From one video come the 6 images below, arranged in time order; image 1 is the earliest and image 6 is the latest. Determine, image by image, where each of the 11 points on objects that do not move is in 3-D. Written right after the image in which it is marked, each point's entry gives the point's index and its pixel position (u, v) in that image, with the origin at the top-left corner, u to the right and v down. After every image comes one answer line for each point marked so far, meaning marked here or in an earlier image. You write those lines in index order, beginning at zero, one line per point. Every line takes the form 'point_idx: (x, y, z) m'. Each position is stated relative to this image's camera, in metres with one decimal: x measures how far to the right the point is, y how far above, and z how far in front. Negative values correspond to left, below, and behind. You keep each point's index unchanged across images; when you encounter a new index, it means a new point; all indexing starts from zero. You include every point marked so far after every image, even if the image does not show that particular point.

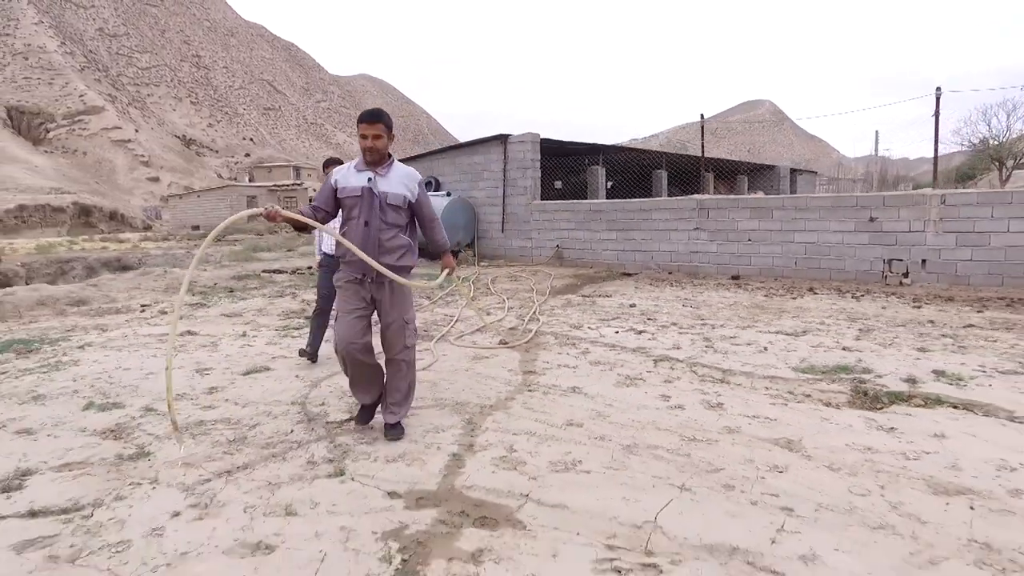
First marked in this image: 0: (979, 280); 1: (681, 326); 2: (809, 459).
0: (+5.3, +0.1, +7.1) m
1: (+1.4, -0.3, +5.3) m
2: (+1.2, -0.7, +2.4) m
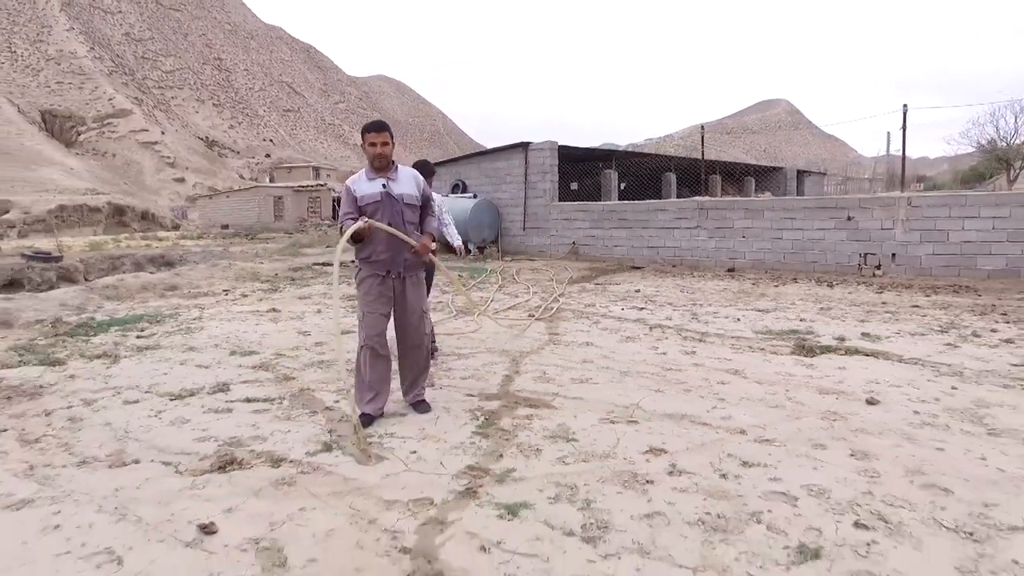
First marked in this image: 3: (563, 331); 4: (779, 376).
0: (+5.6, +0.2, +8.2) m
1: (+1.7, -0.2, +6.5) m
2: (+1.3, -0.5, +3.6) m
3: (+0.4, -0.4, +5.2) m
4: (+1.5, -0.5, +3.6) m
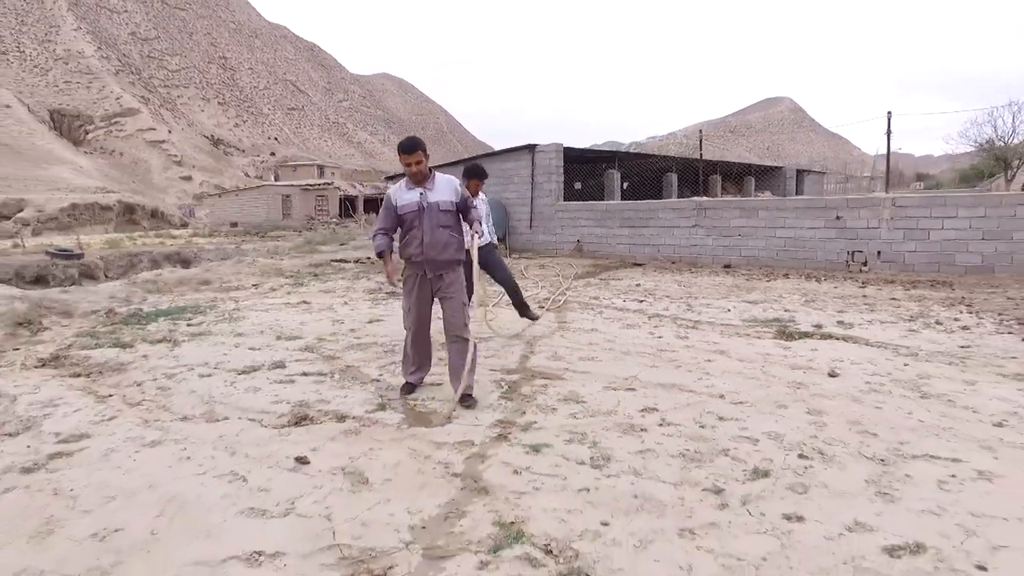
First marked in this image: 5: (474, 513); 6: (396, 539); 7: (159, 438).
0: (+5.7, +0.3, +8.8) m
1: (+1.8, -0.1, +7.0) m
2: (+1.5, -0.5, +4.2) m
3: (+0.5, -0.3, +5.8) m
4: (+1.7, -0.5, +4.2) m
5: (-0.1, -0.7, +2.0) m
6: (-0.4, -0.8, +1.9) m
7: (-1.6, -0.7, +2.8) m
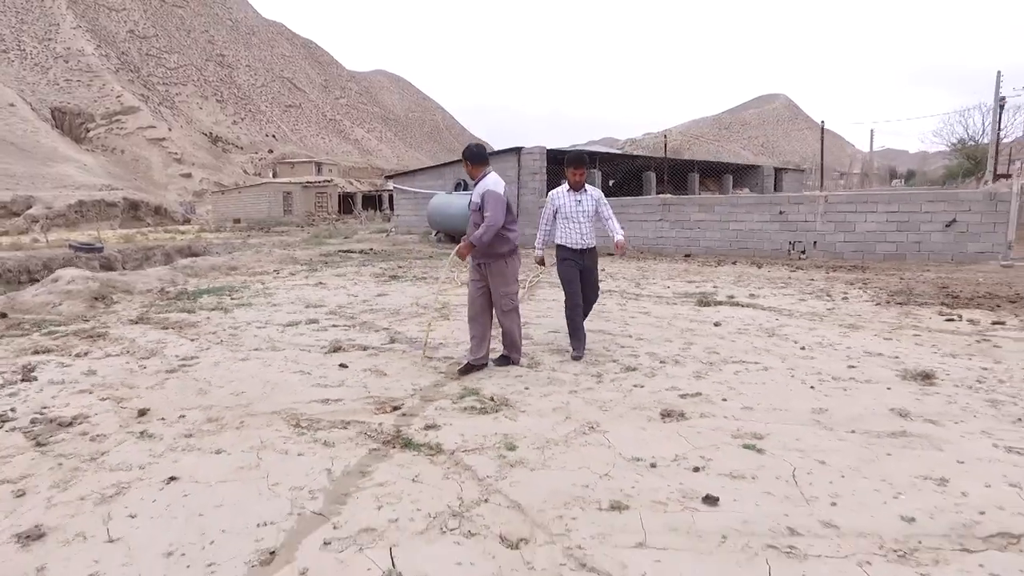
0: (+5.5, +0.5, +10.2) m
1: (+1.6, +0.1, +8.5) m
2: (+1.2, -0.2, +5.6) m
3: (+0.3, -0.1, +7.2) m
4: (+1.4, -0.2, +5.7) m
5: (-0.3, -0.5, +3.5) m
6: (-0.6, -0.6, +3.3) m
7: (-1.8, -0.5, +4.2) m
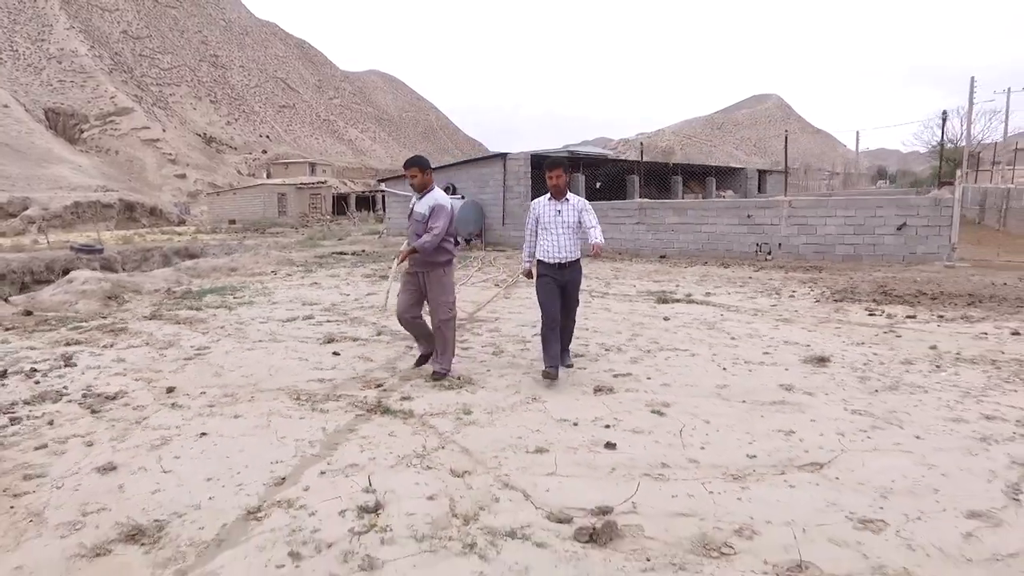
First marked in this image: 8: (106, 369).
0: (+5.2, +0.6, +10.9) m
1: (+1.3, +0.1, +9.1) m
2: (+1.0, -0.2, +6.3) m
3: (+0.1, -0.1, +7.9) m
4: (+1.2, -0.2, +6.3) m
5: (-0.6, -0.5, +4.1) m
6: (-0.8, -0.6, +4.0) m
7: (-2.0, -0.5, +4.8) m
8: (-2.6, -0.5, +4.1) m
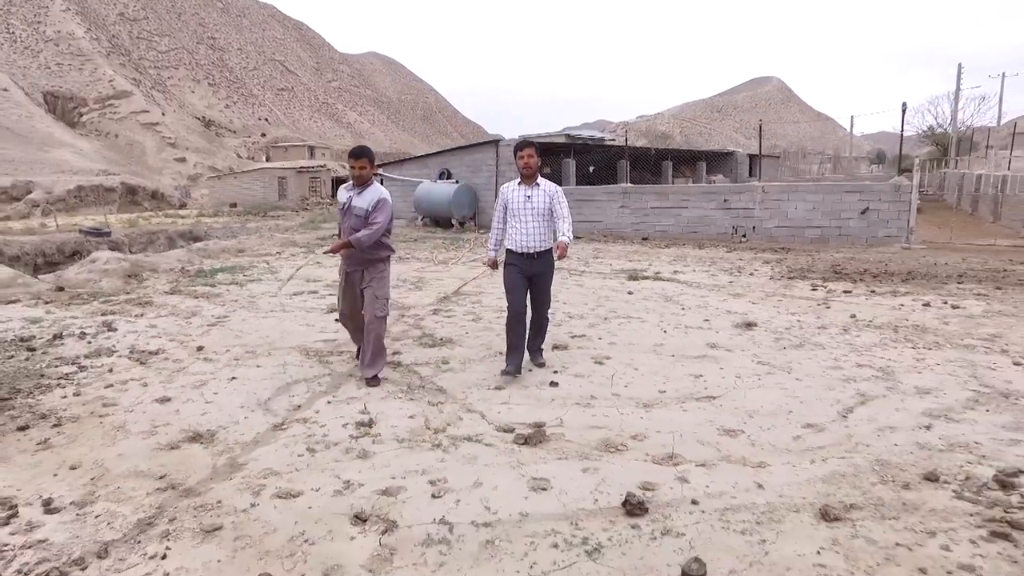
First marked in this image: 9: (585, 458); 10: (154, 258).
0: (+5.0, +0.9, +11.6) m
1: (+1.1, +0.5, +9.9) m
2: (+0.8, 0.0, +7.0) m
3: (-0.1, +0.2, +8.6) m
4: (+1.0, 0.0, +7.1) m
5: (-0.8, -0.3, +4.9) m
6: (-1.0, -0.4, +4.7) m
7: (-2.2, -0.3, +5.6) m
8: (-2.8, -0.3, +4.8) m
9: (+0.3, -0.7, +2.6) m
10: (-5.5, +0.5, +9.6) m
